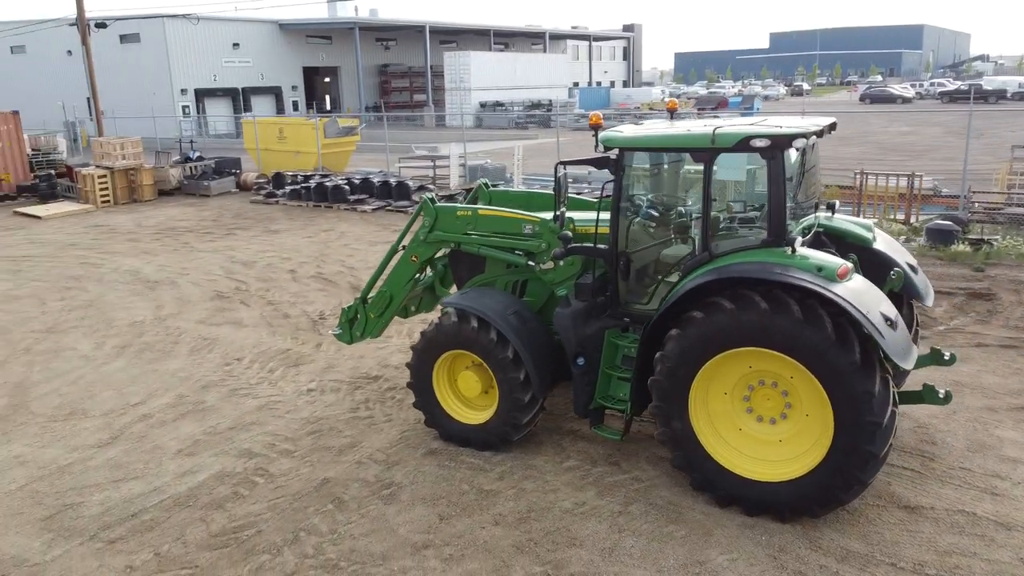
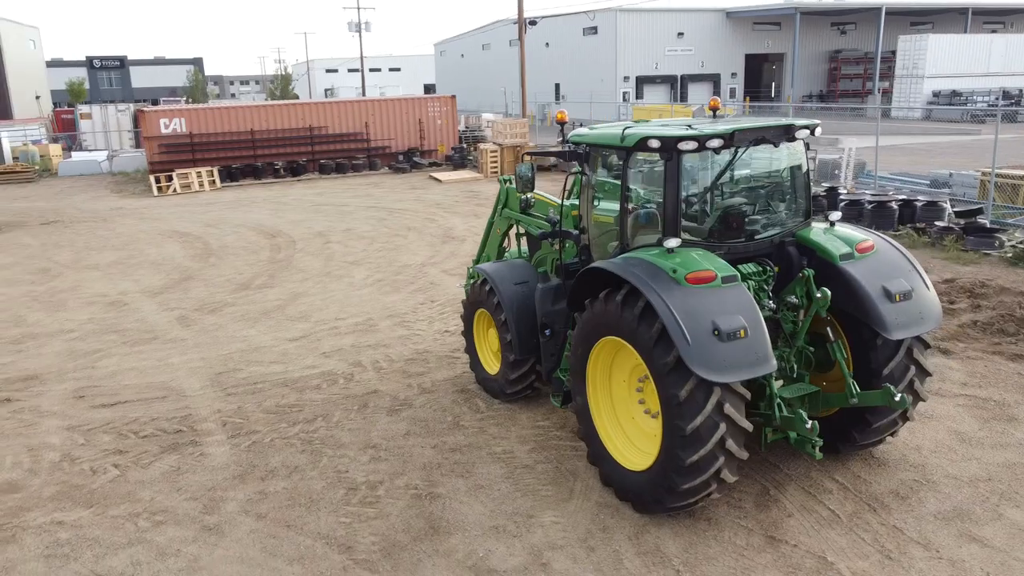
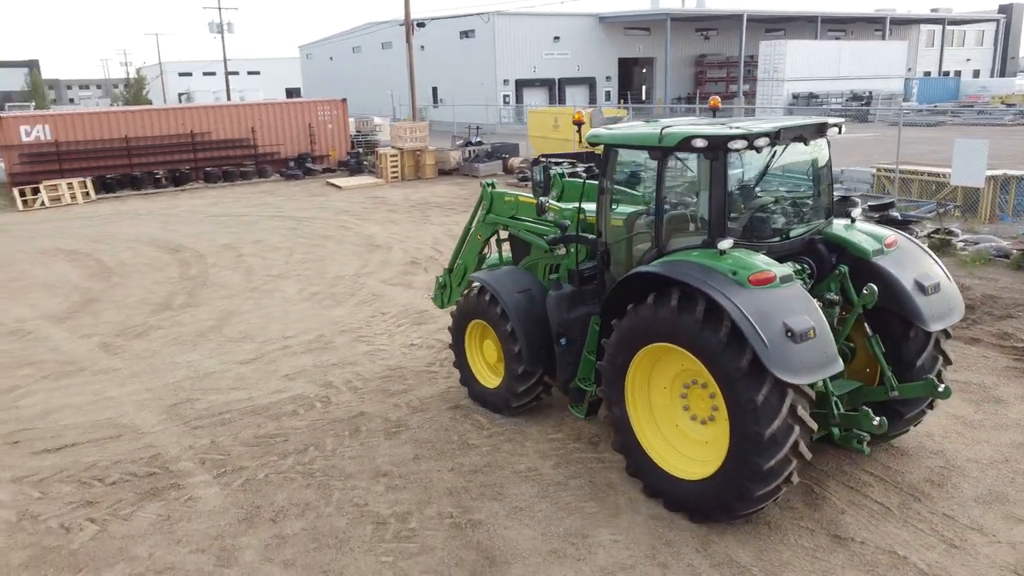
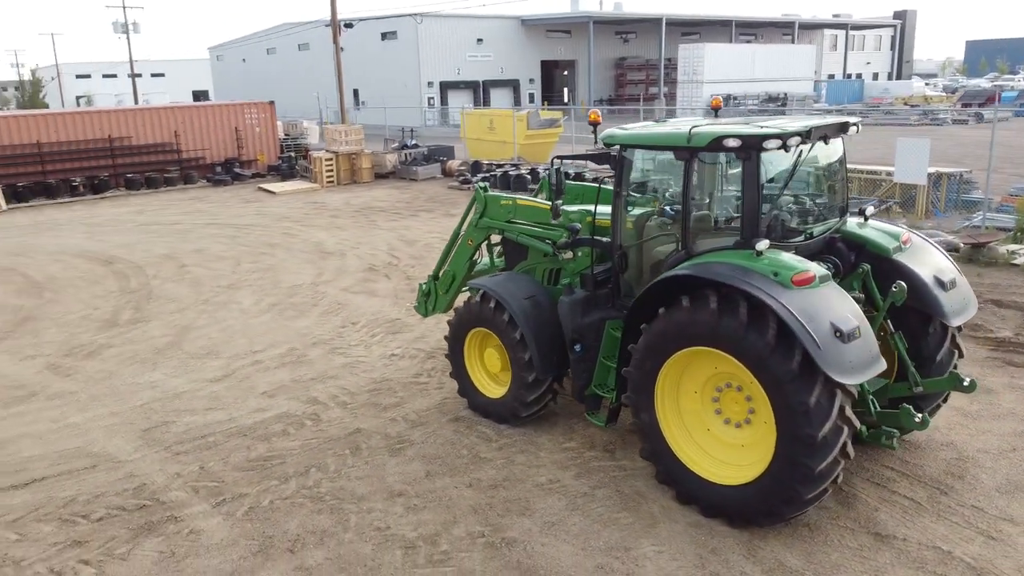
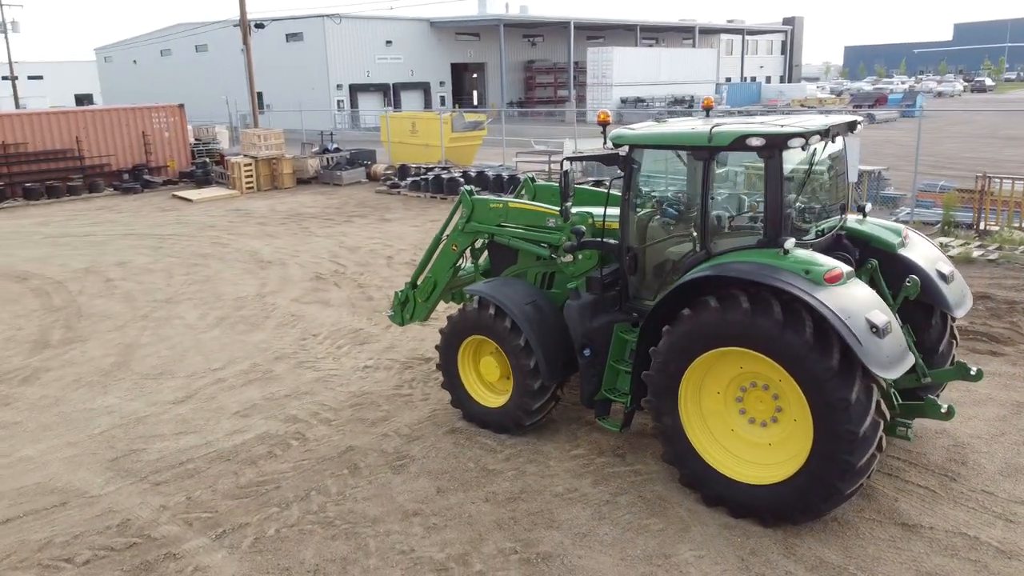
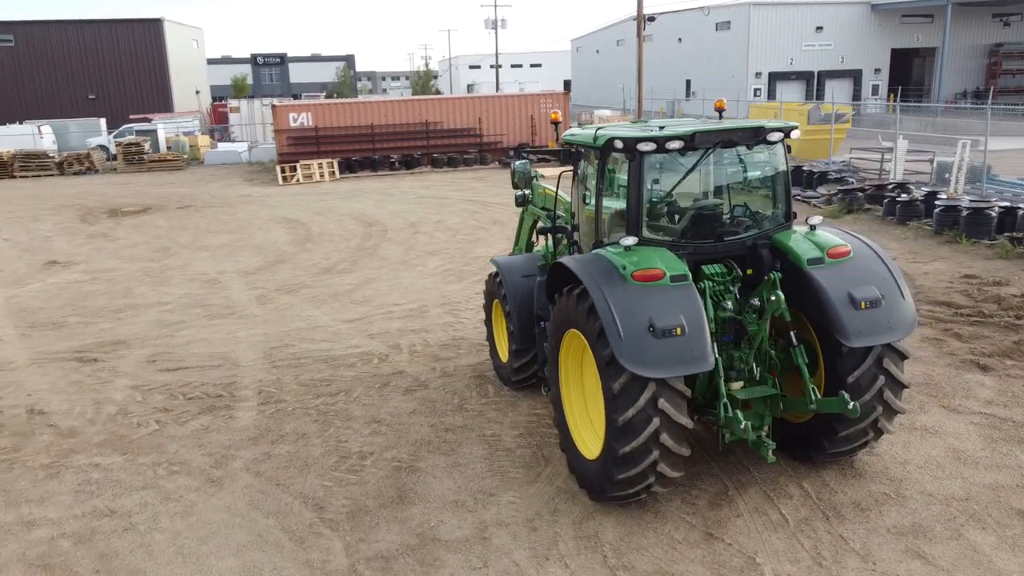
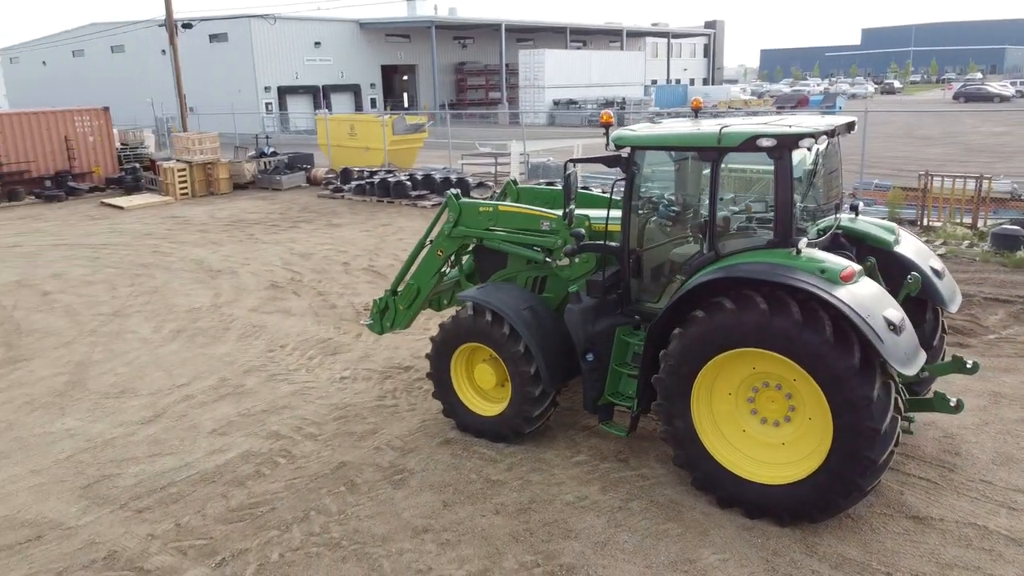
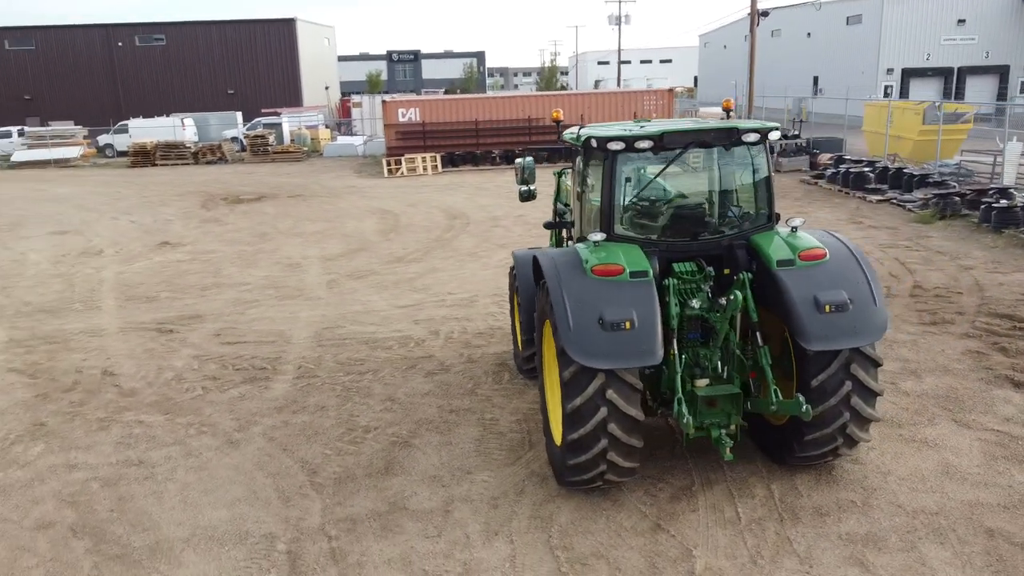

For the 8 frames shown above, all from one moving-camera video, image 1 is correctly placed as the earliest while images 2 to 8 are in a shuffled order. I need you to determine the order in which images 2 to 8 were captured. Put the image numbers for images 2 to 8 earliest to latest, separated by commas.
7, 5, 4, 3, 2, 6, 8
